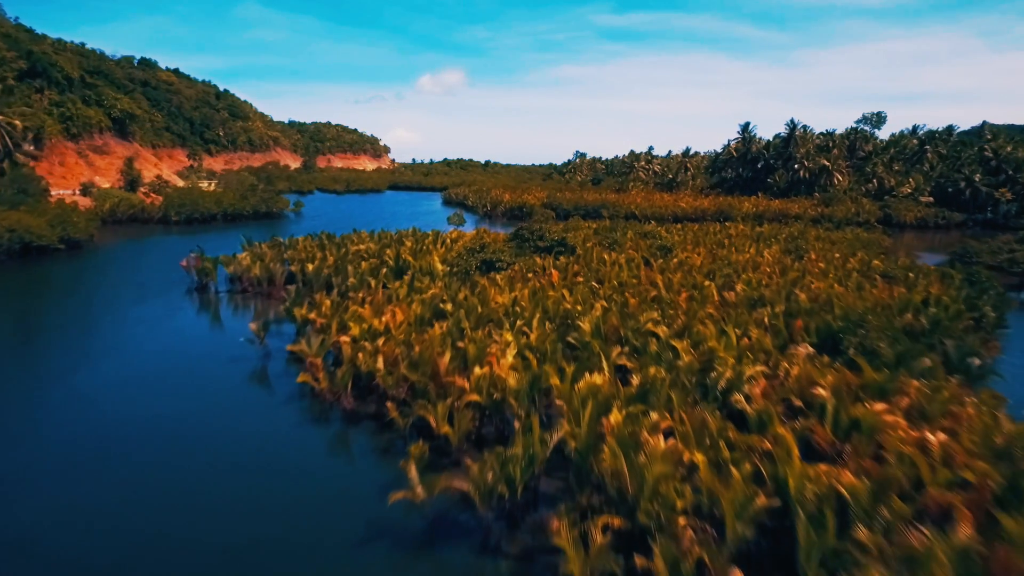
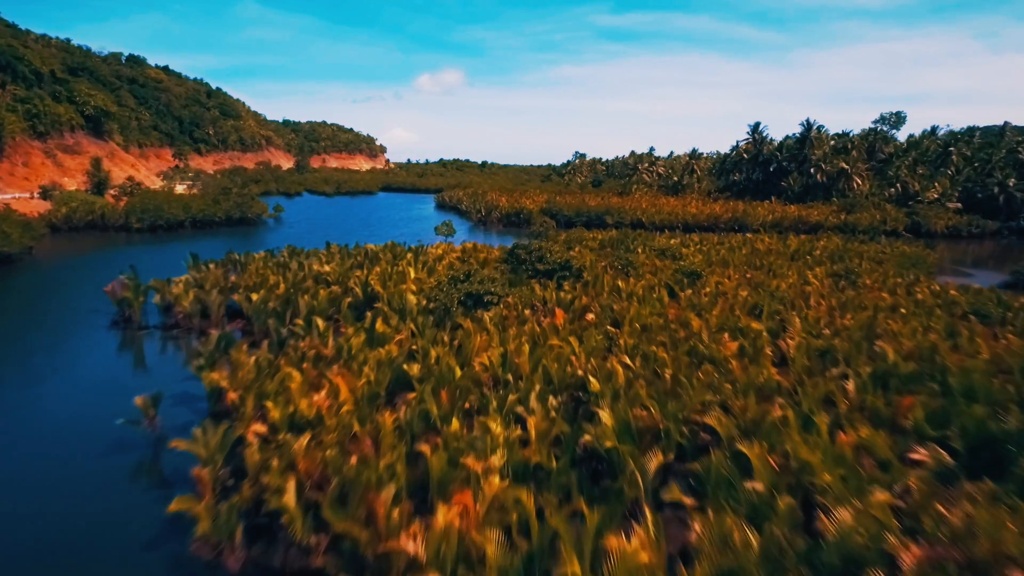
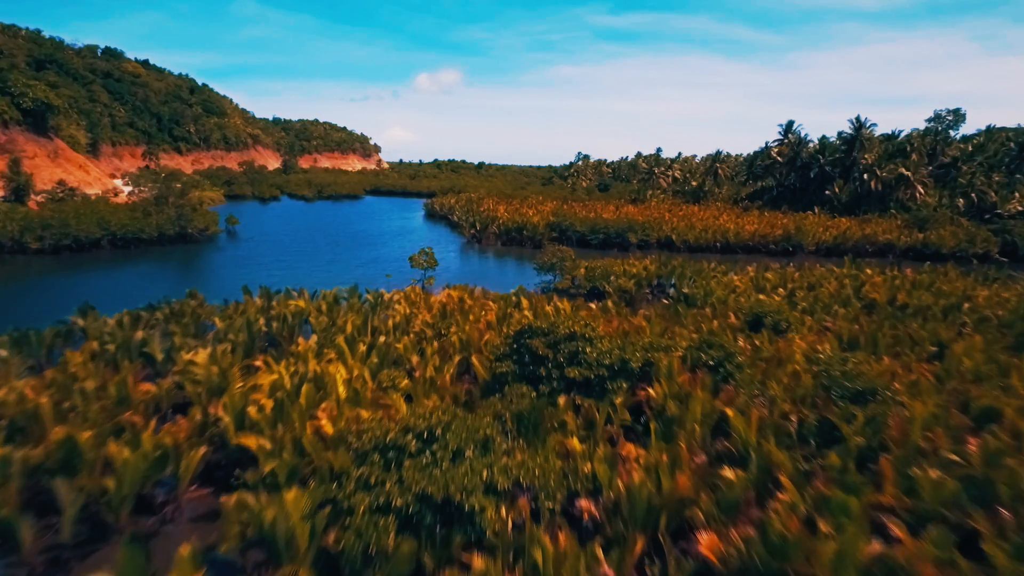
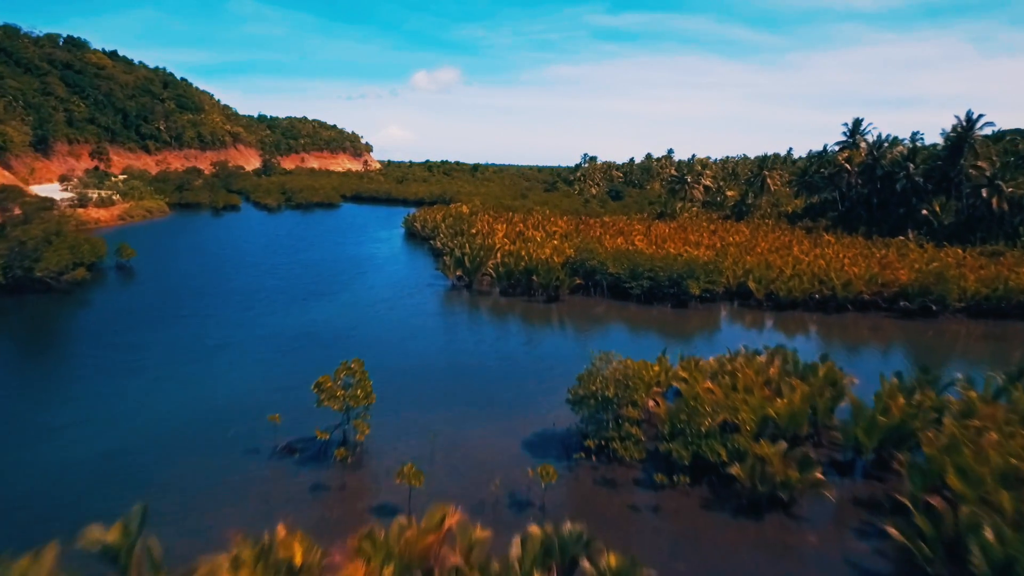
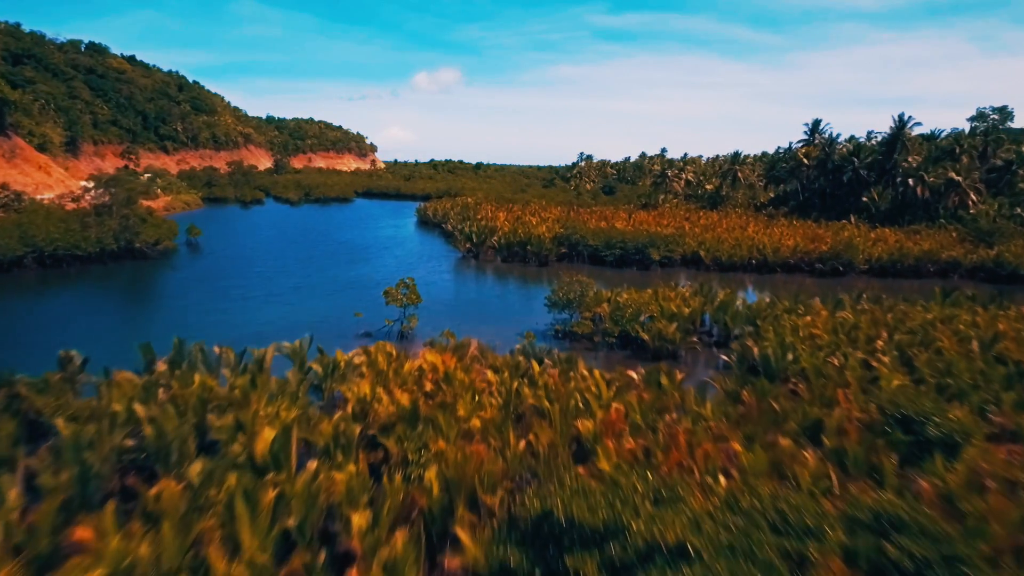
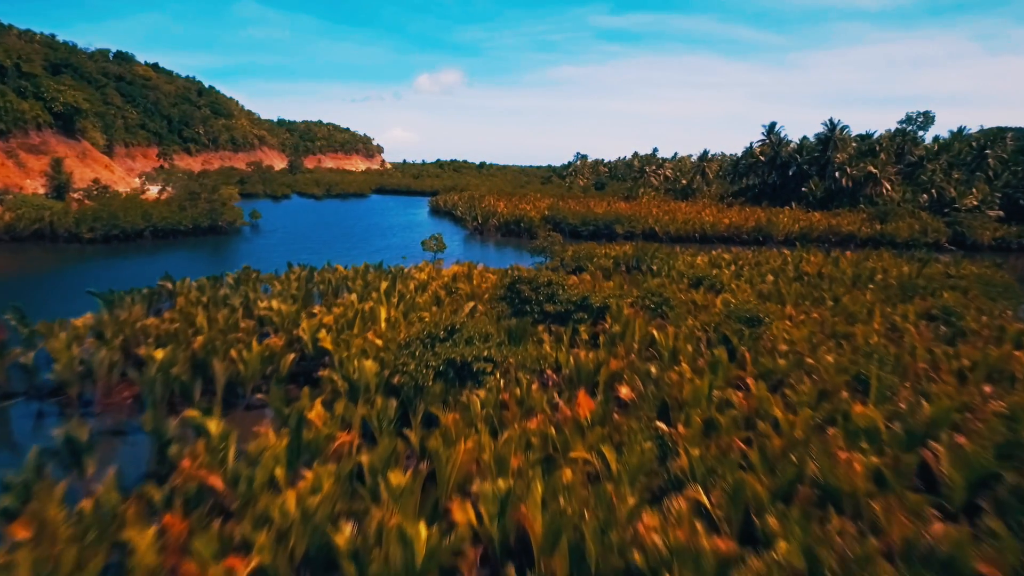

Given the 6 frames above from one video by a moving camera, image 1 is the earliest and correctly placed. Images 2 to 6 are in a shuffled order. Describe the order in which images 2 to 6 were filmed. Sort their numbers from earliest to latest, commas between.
2, 6, 3, 5, 4
